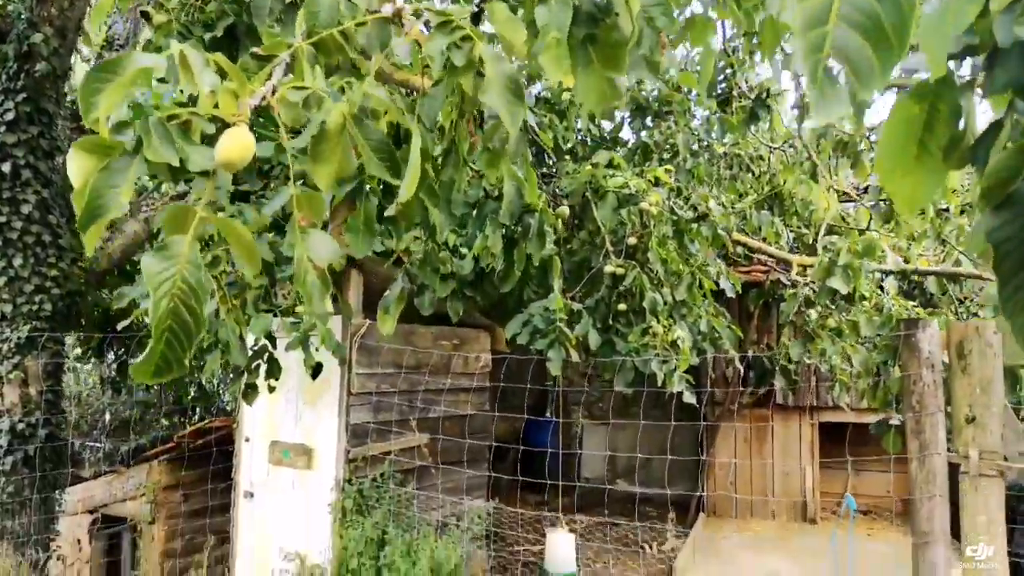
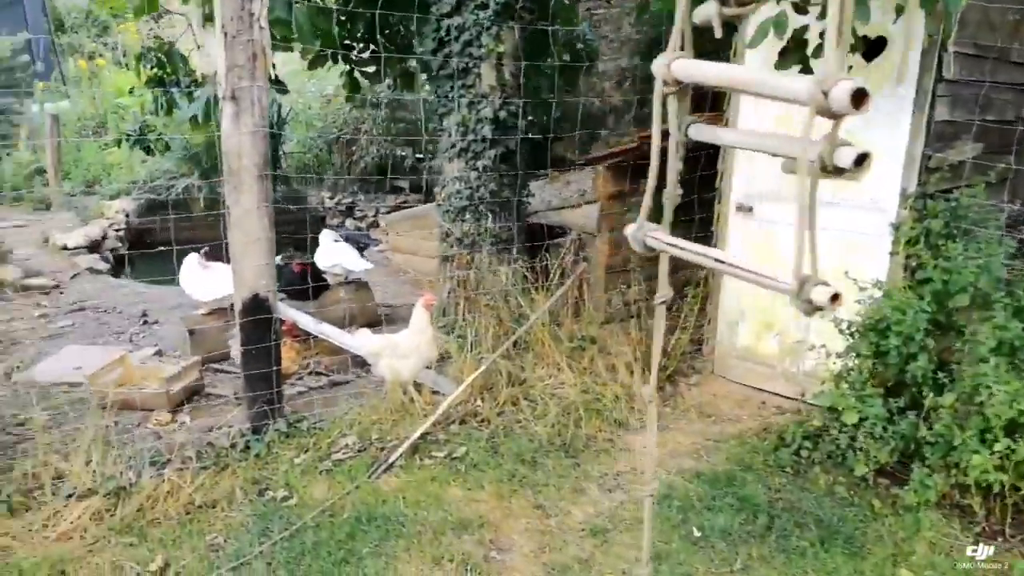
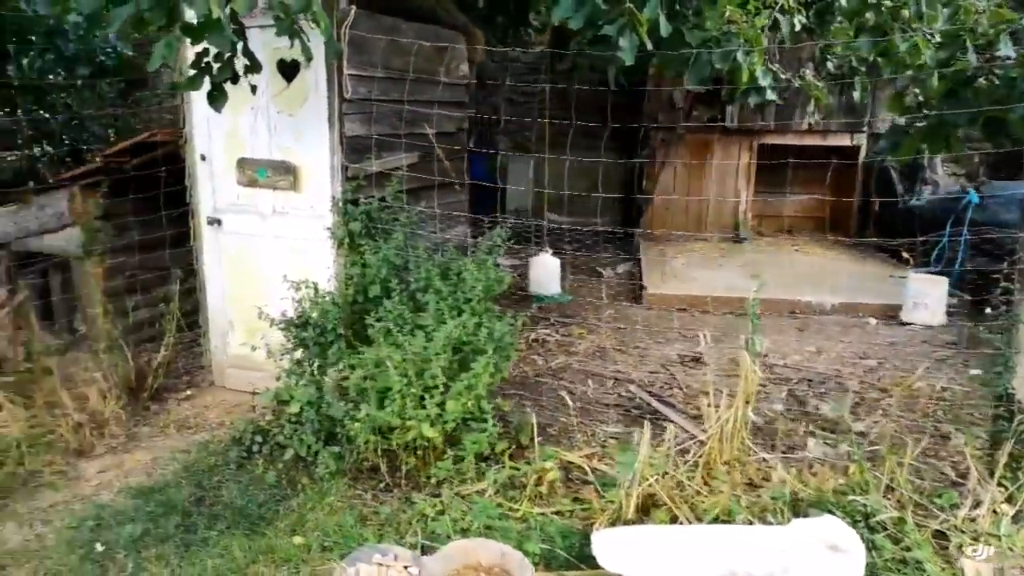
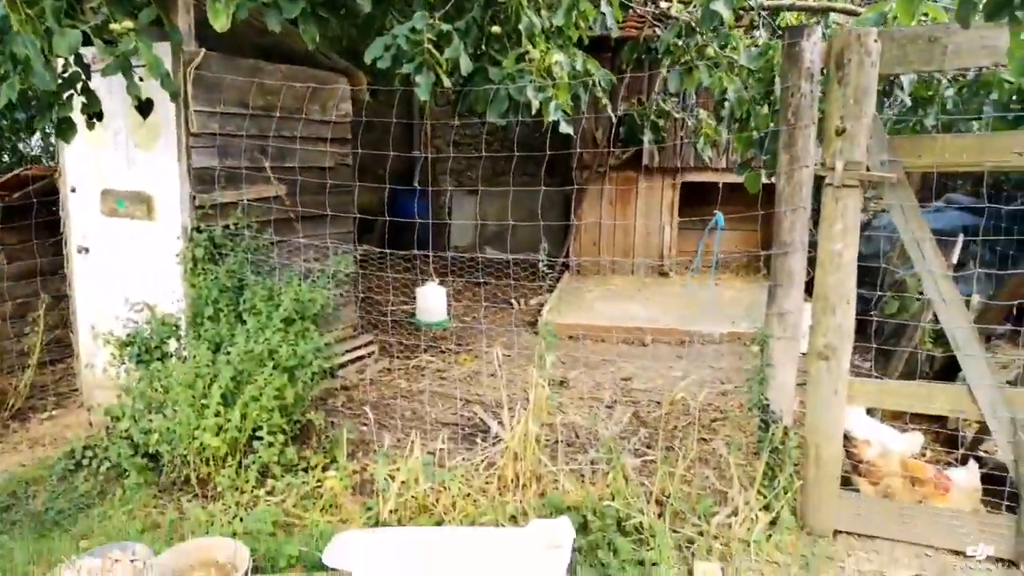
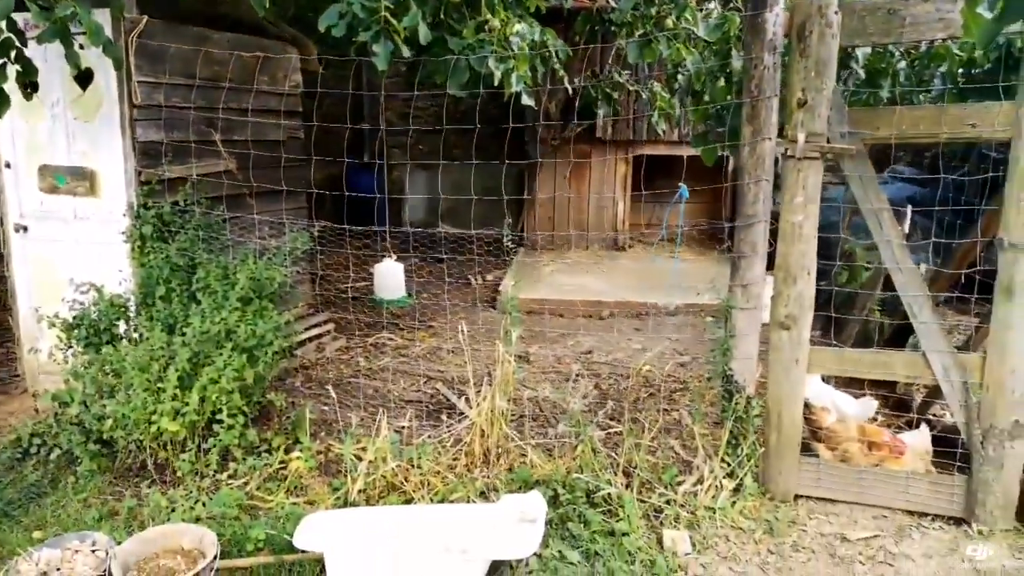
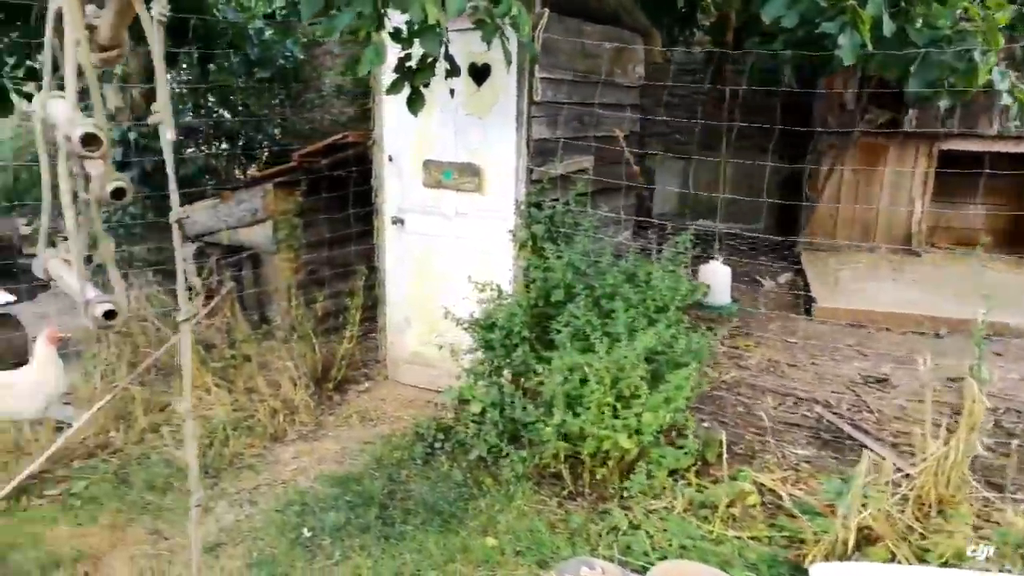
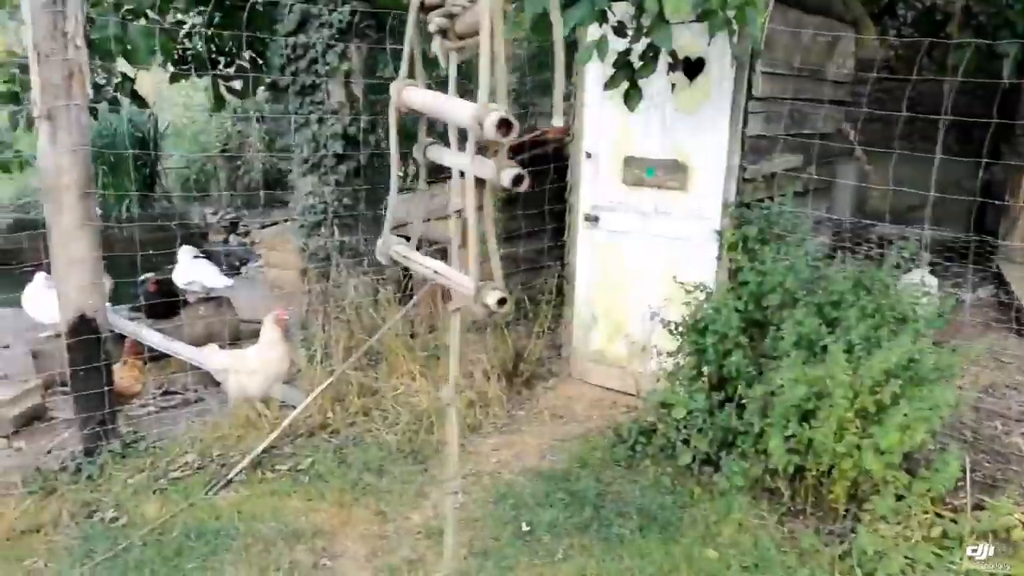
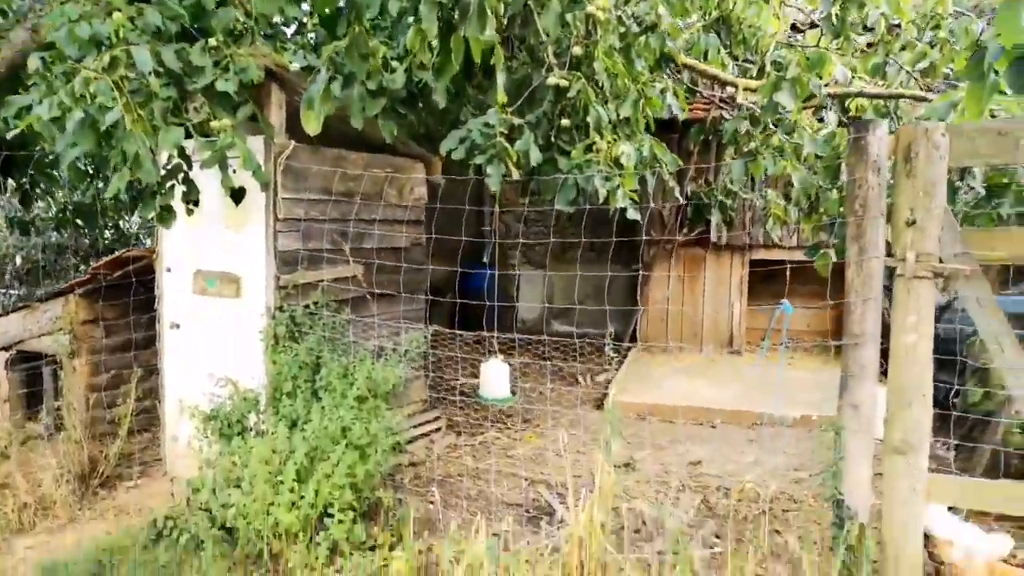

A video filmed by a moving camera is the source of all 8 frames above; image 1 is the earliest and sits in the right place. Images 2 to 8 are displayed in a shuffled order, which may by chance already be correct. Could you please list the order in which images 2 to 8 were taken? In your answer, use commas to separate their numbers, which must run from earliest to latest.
8, 4, 5, 3, 6, 7, 2
